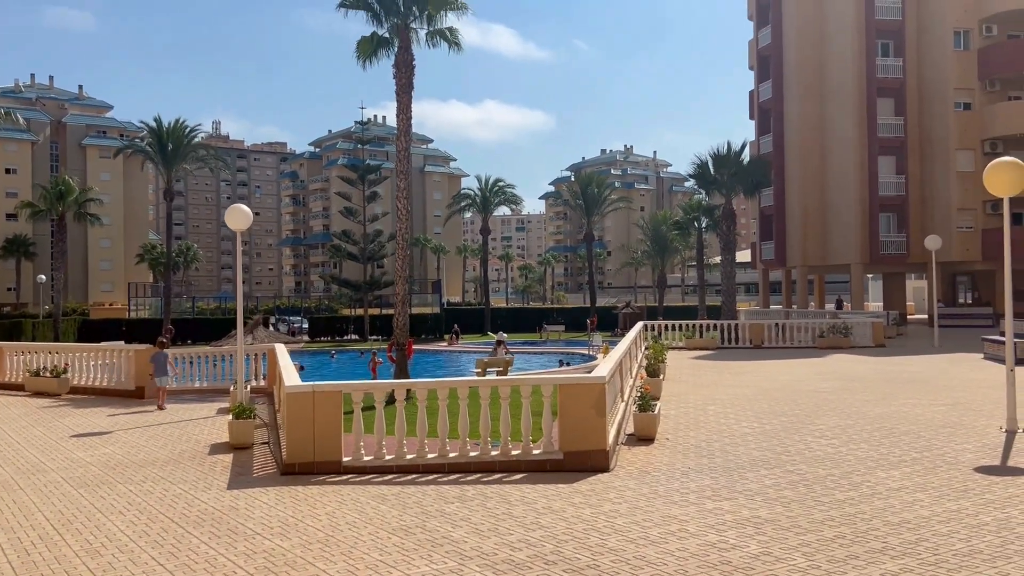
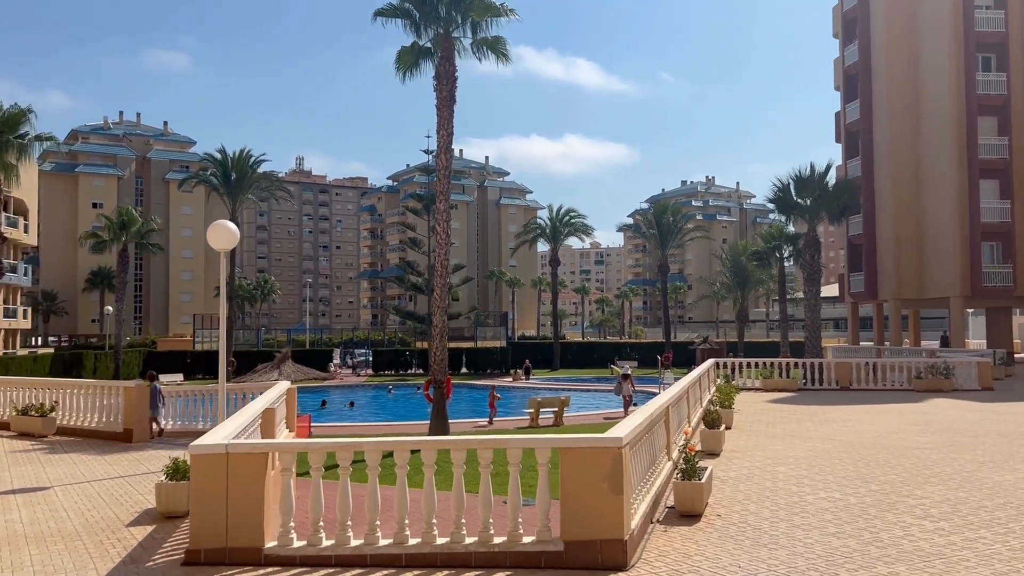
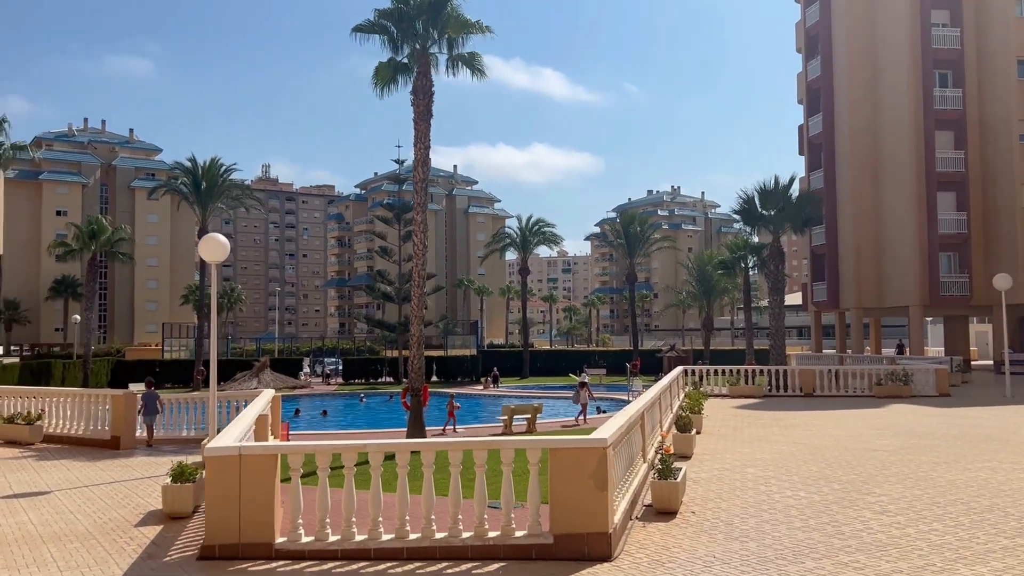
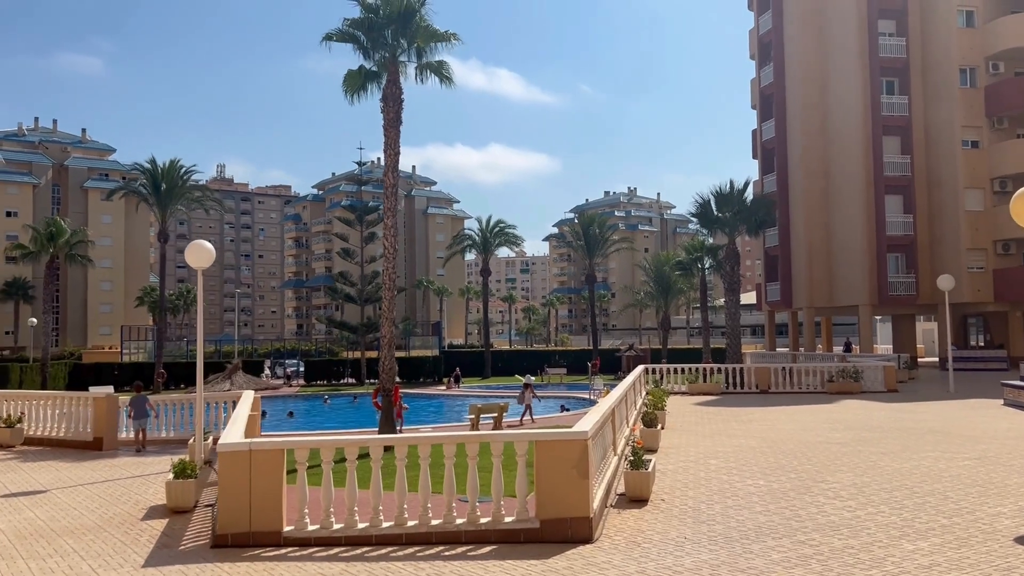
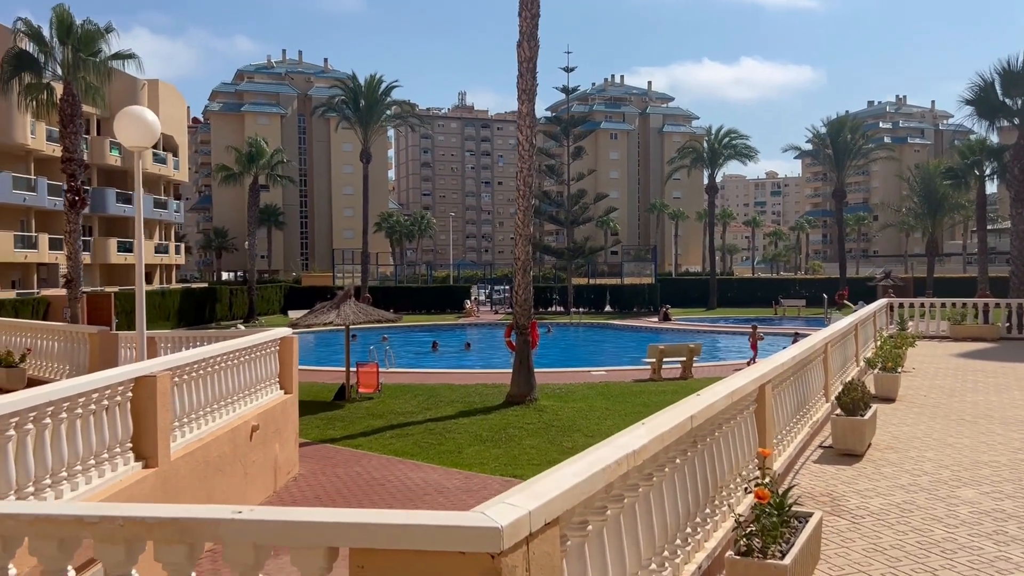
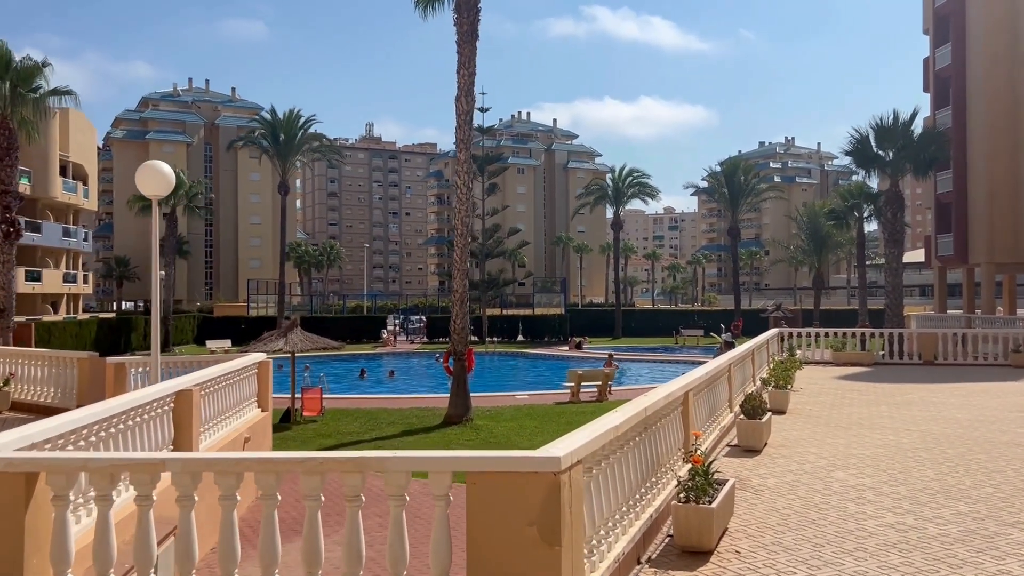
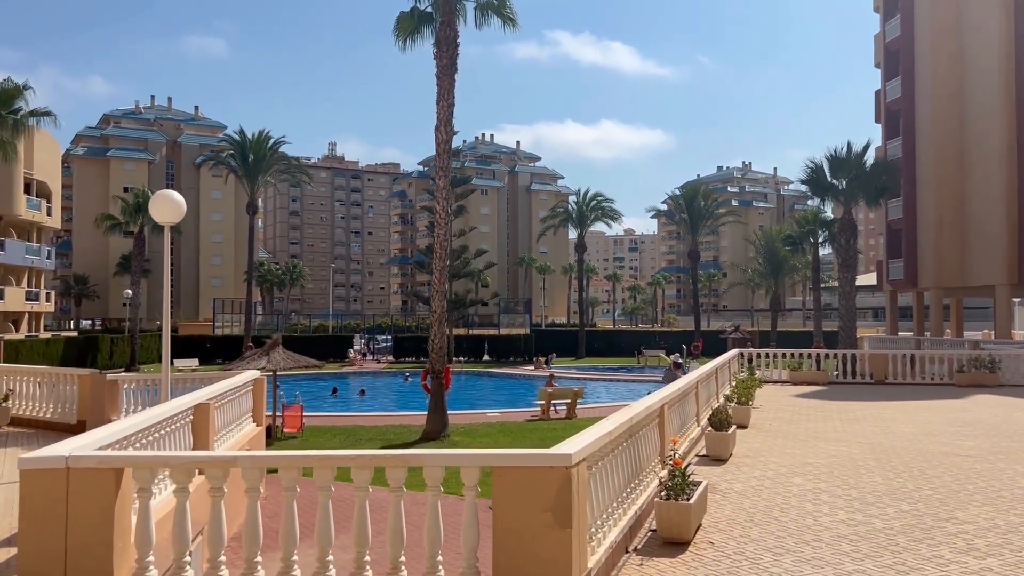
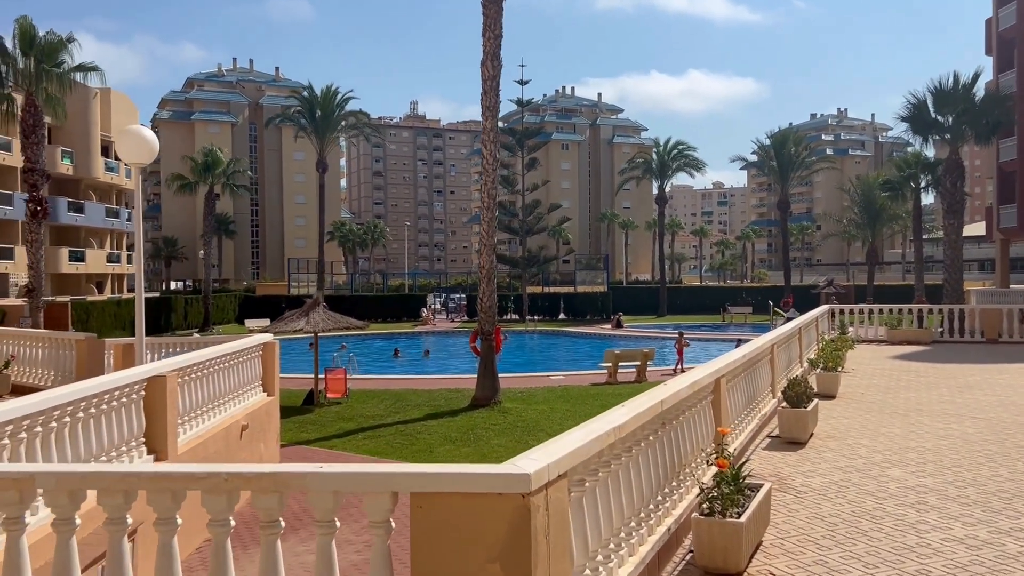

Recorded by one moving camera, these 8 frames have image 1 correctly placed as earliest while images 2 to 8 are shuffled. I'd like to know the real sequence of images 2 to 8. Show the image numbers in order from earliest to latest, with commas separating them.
4, 3, 2, 7, 6, 8, 5
